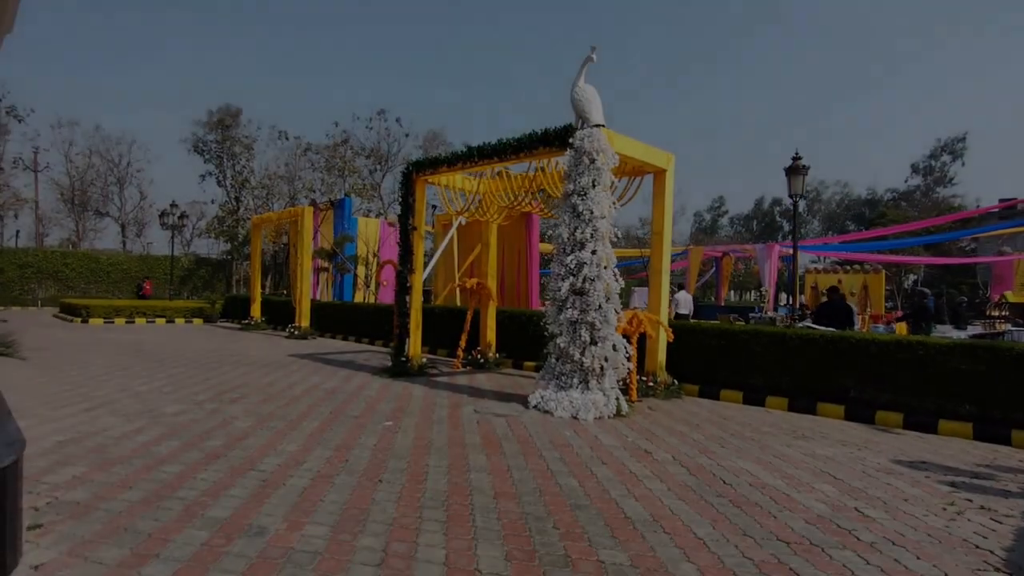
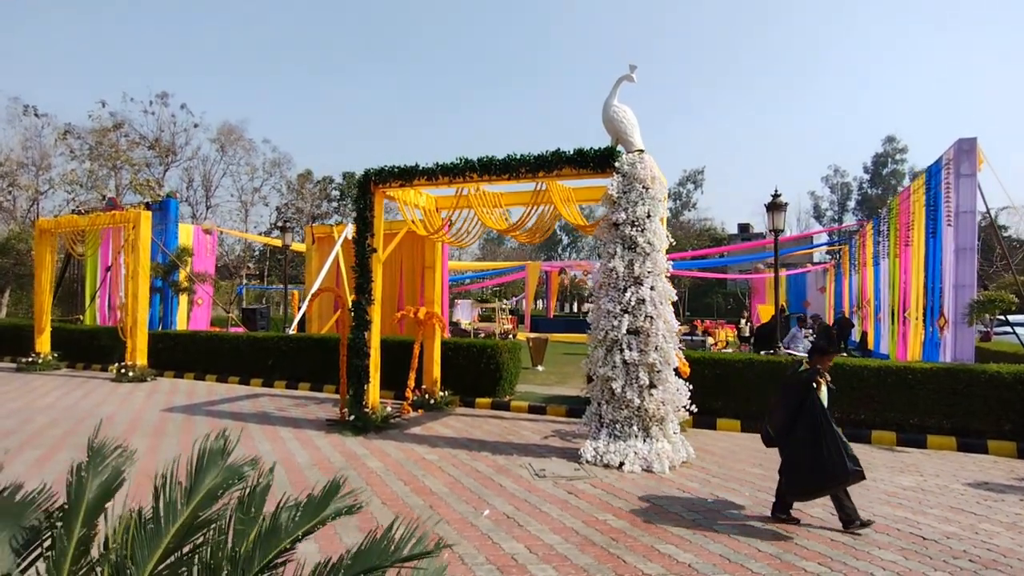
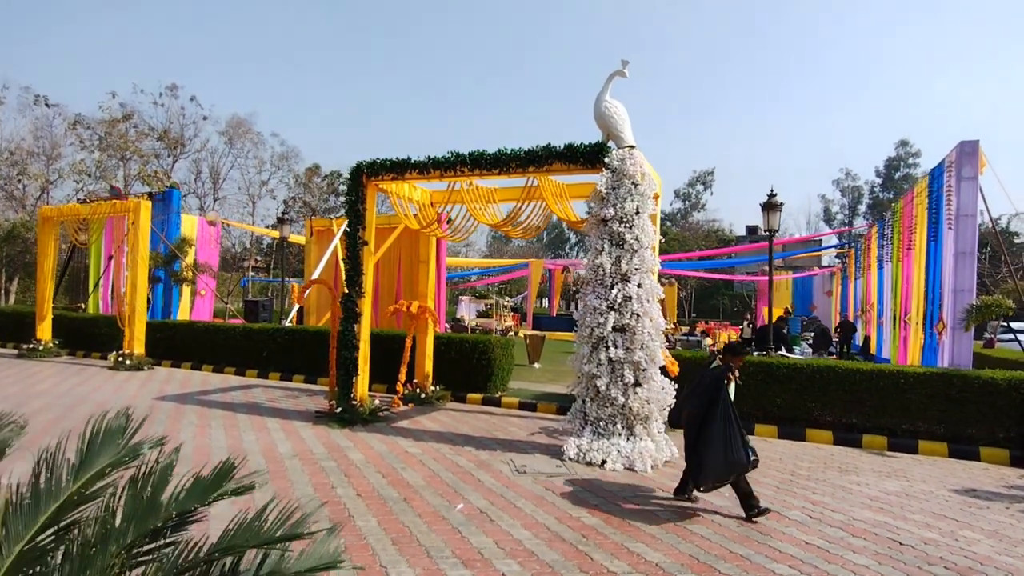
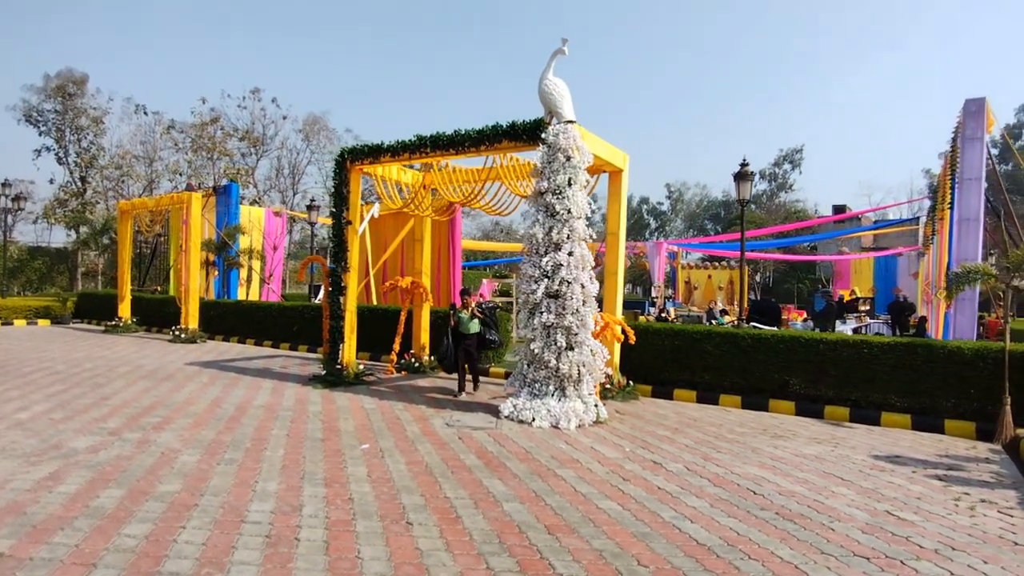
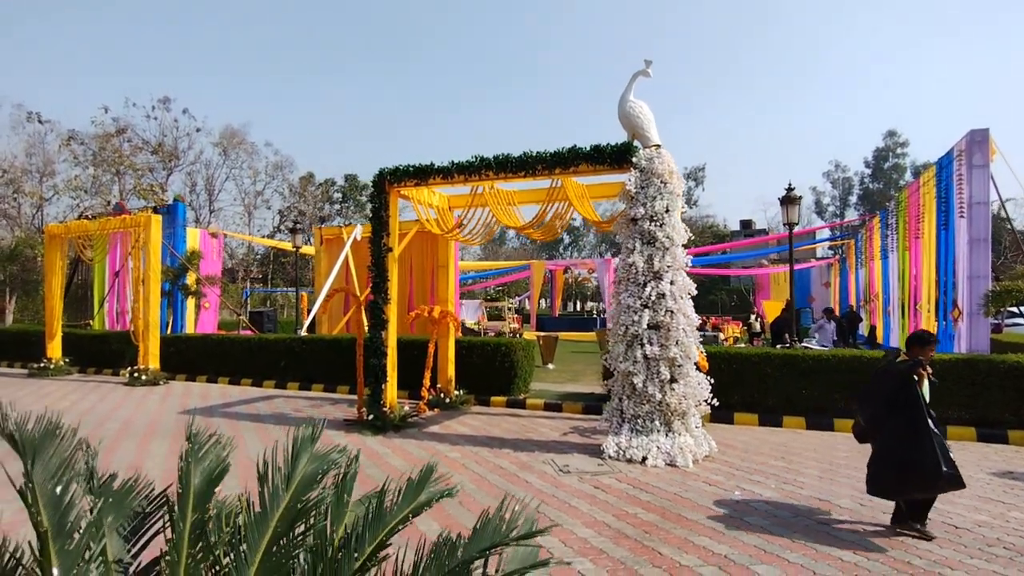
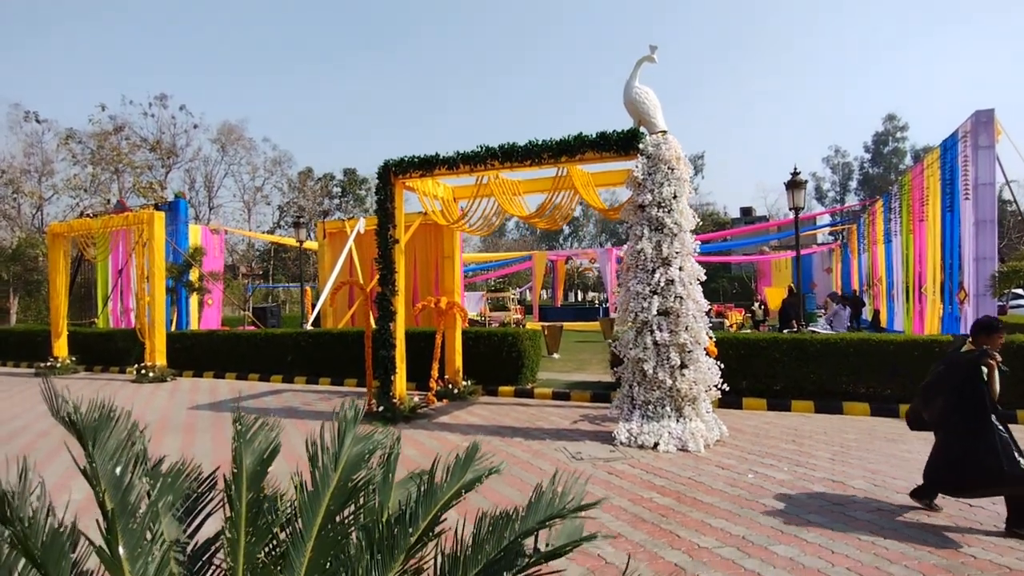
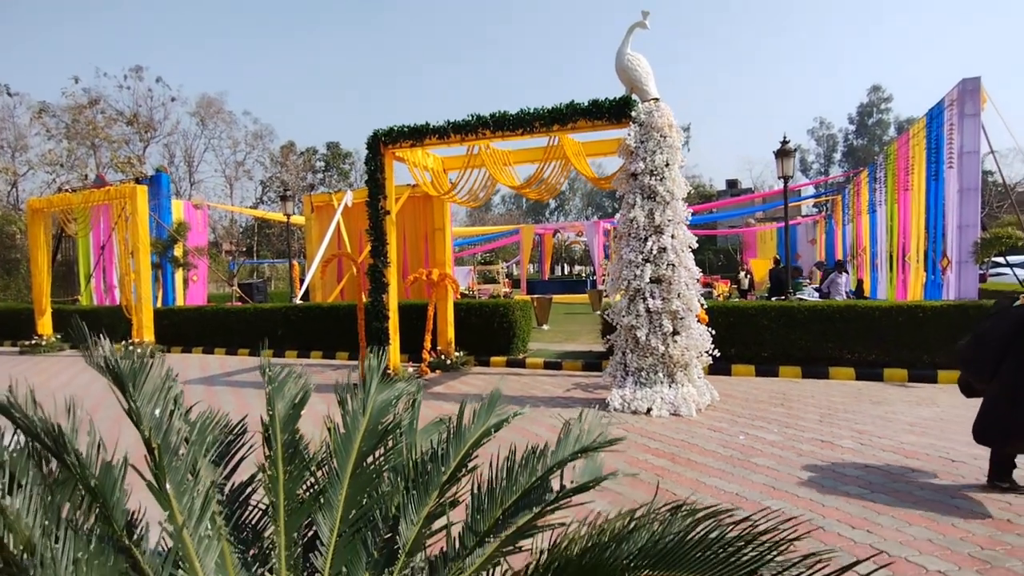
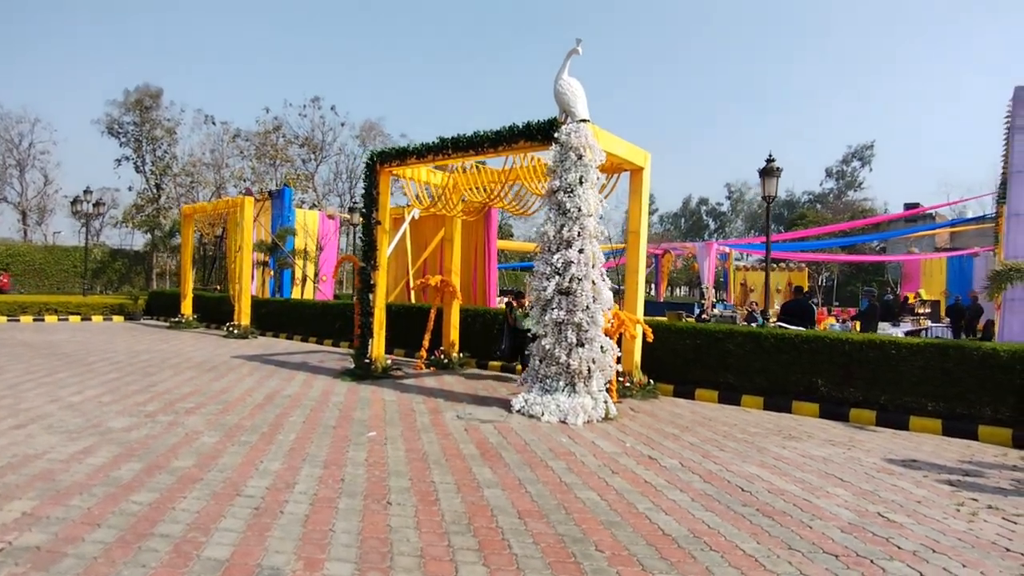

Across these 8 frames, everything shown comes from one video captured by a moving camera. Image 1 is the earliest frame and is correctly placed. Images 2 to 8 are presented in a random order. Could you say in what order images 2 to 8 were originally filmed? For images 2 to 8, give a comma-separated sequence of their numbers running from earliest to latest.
8, 4, 3, 2, 5, 6, 7
